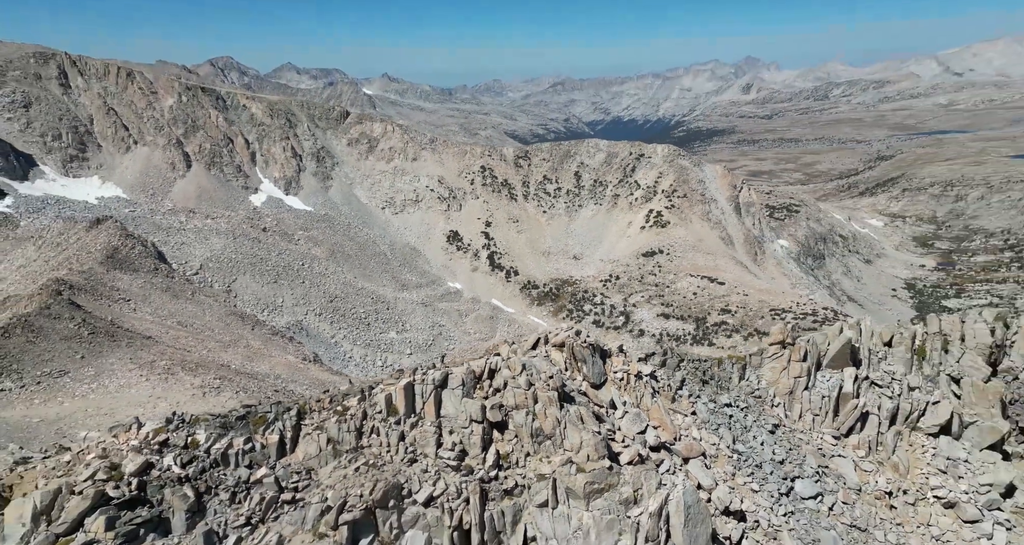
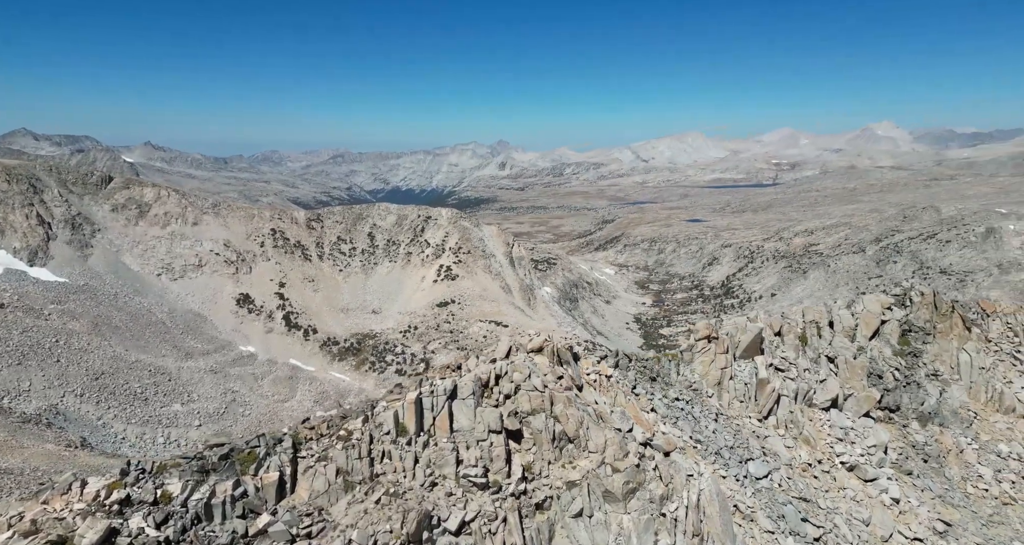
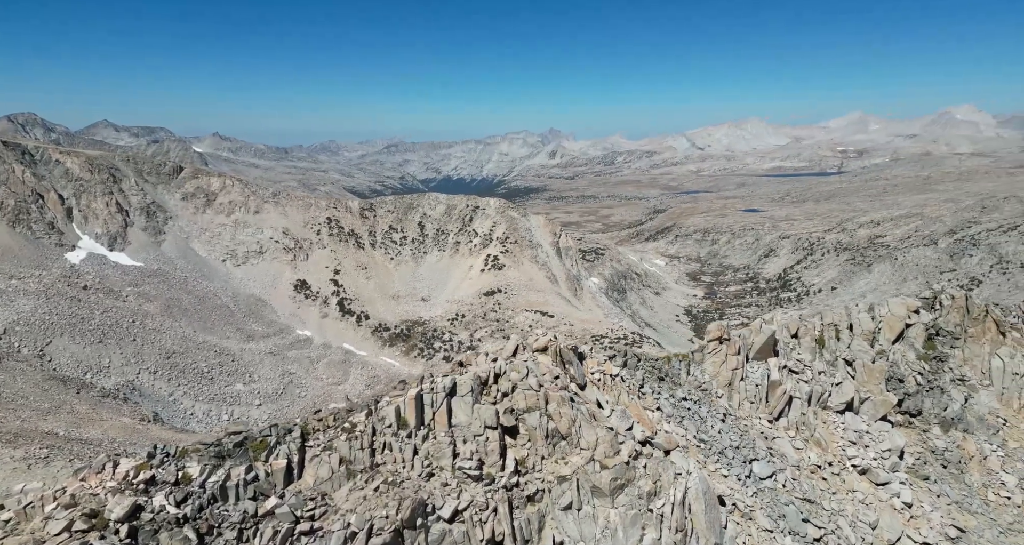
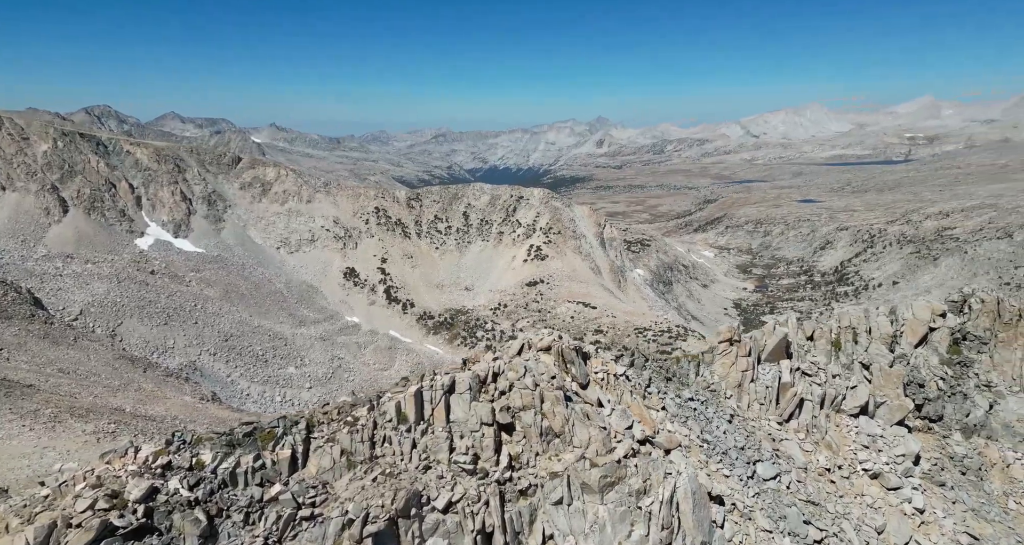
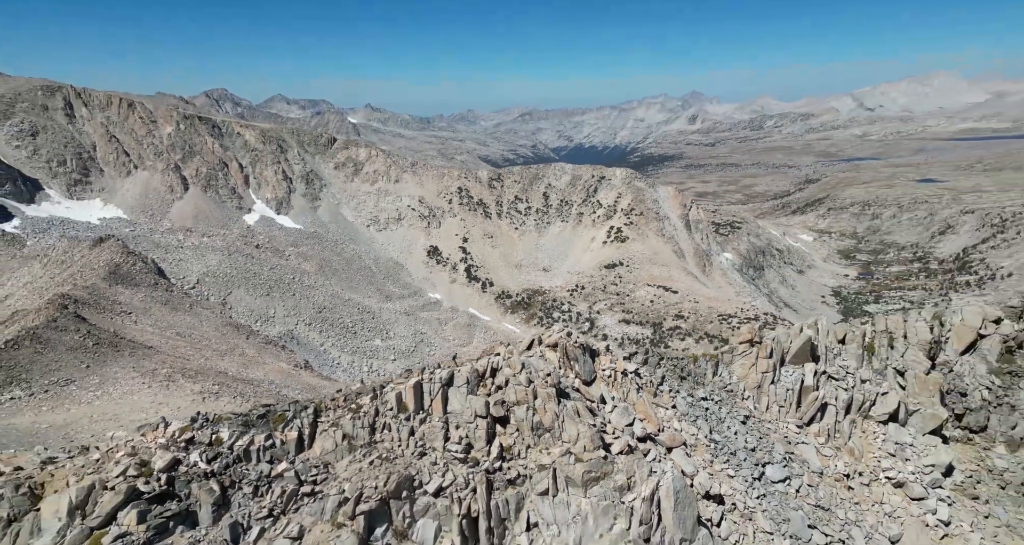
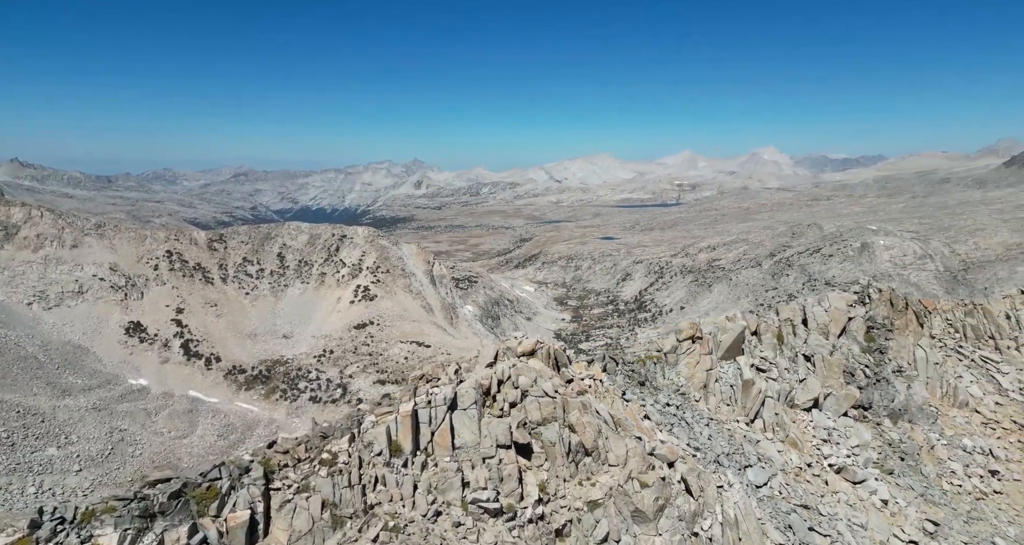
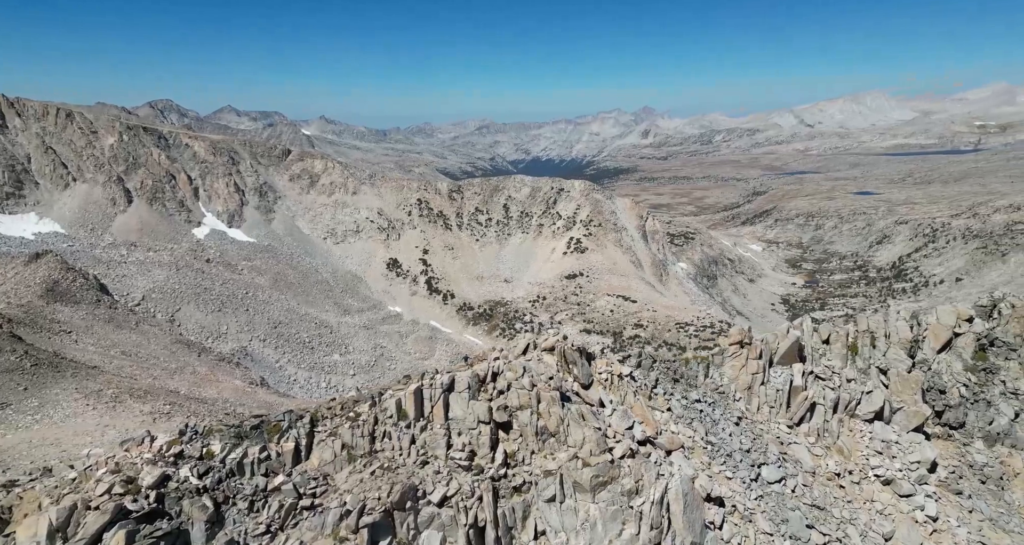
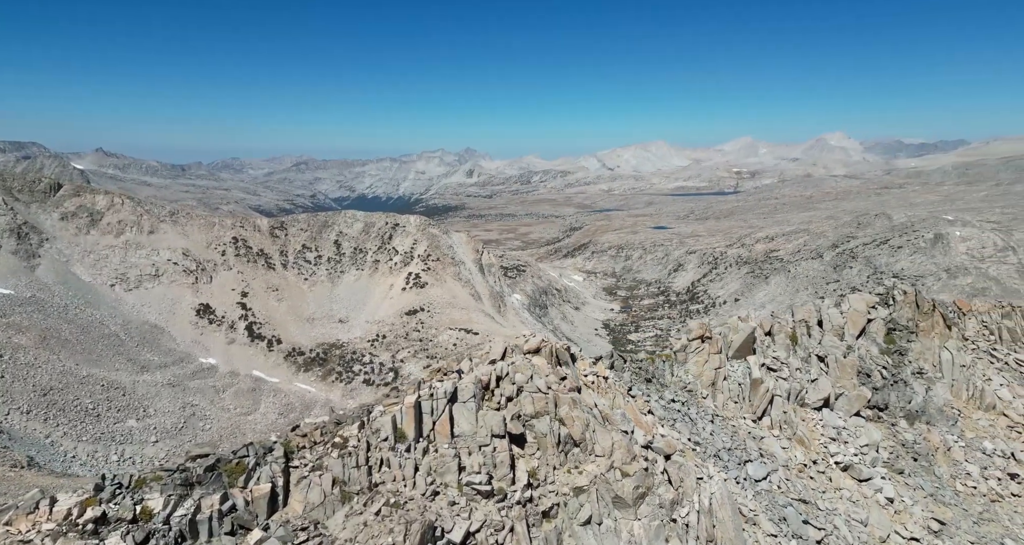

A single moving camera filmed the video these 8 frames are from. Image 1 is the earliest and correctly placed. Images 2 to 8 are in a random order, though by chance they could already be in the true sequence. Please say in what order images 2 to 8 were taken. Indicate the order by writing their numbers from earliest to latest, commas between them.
5, 7, 4, 3, 2, 8, 6
